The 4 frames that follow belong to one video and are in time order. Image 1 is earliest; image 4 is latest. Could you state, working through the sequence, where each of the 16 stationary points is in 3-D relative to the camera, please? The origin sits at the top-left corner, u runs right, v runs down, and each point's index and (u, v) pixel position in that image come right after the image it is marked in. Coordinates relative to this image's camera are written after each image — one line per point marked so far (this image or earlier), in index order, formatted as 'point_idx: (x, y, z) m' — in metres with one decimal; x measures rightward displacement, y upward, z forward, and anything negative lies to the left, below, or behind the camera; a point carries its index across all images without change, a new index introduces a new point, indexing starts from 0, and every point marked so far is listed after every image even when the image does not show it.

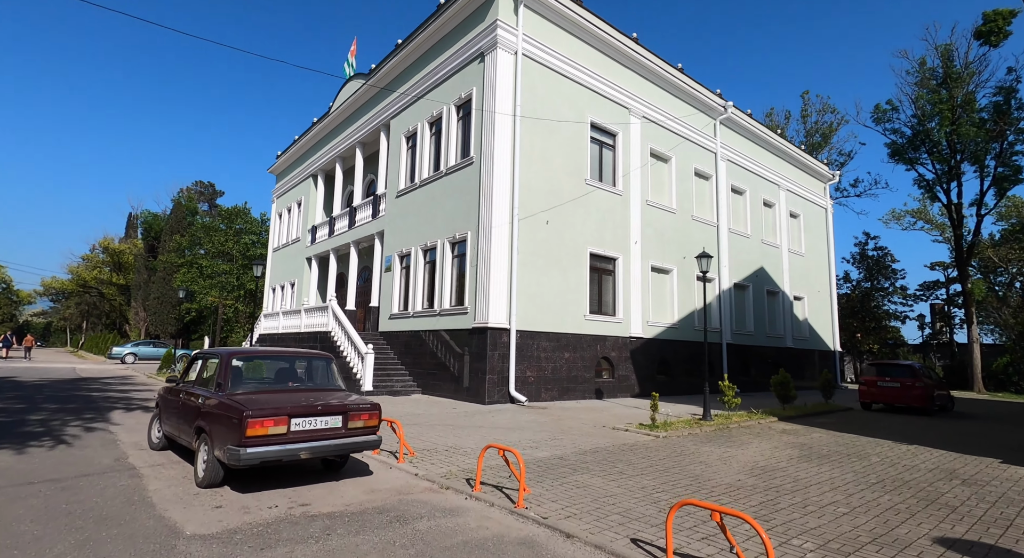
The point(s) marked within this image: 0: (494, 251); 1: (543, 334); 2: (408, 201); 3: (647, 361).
0: (-0.5, +0.8, +13.9) m
1: (+0.9, -1.5, +14.5) m
2: (-3.5, +2.6, +17.6) m
3: (+4.4, -2.7, +17.3) m
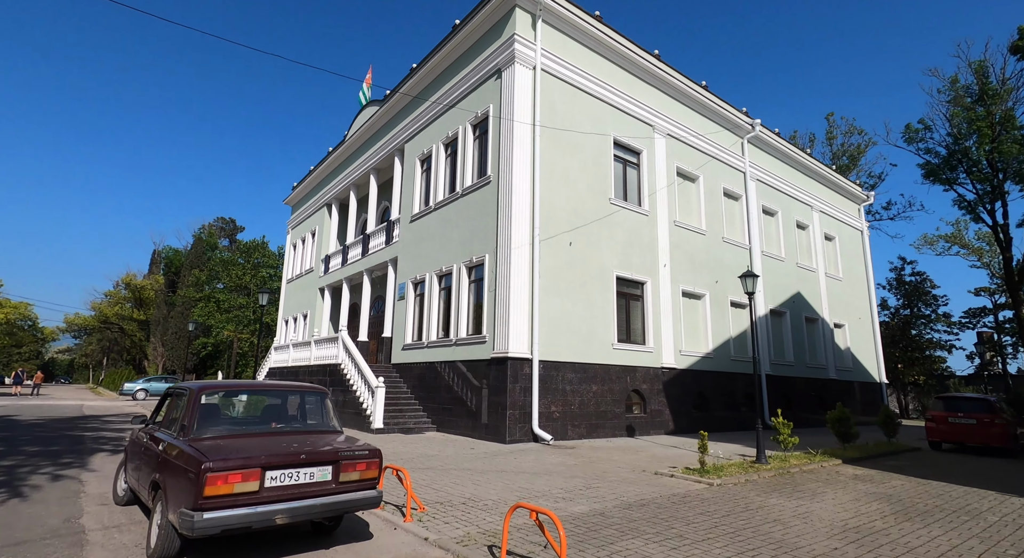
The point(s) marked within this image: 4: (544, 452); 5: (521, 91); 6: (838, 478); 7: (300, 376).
0: (+0.1, +0.1, +12.8) m
1: (+1.4, -2.2, +13.3) m
2: (-2.9, +1.7, +16.7) m
3: (+5.1, -3.5, +15.9) m
4: (+0.7, -3.5, +10.7) m
5: (+0.2, +4.9, +13.7) m
6: (+5.3, -3.3, +8.5) m
7: (-7.6, -3.5, +18.8) m
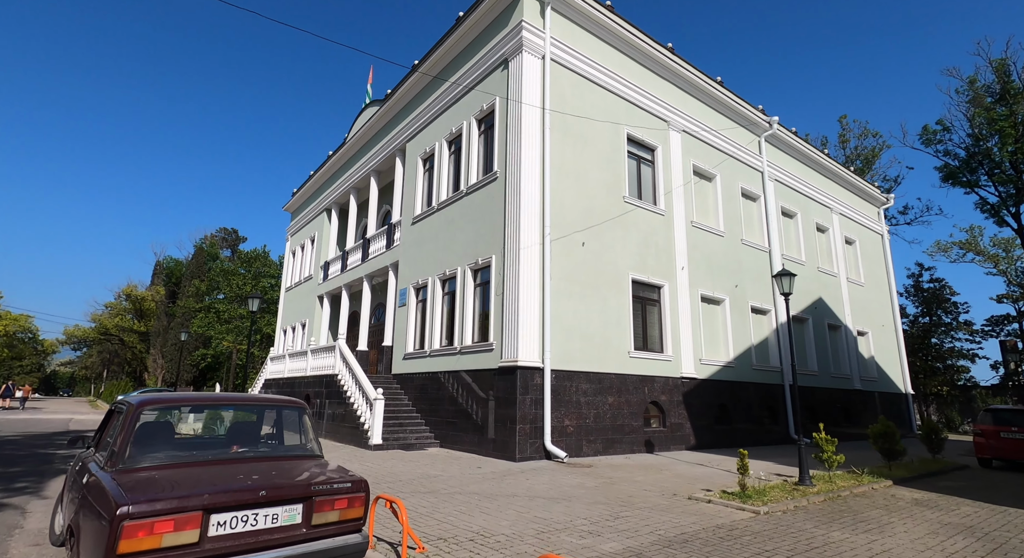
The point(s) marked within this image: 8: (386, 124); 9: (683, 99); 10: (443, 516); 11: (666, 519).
0: (+0.3, +0.1, +11.9) m
1: (+1.6, -2.2, +12.2) m
2: (-2.6, +1.6, +15.8) m
3: (+5.4, -3.6, +14.8) m
4: (+0.9, -3.5, +9.6) m
5: (+0.4, +4.8, +12.8) m
6: (+5.5, -3.2, +7.5) m
7: (-7.3, -3.7, +17.8) m
8: (-4.7, +5.7, +19.4) m
9: (+5.5, +5.8, +16.8) m
10: (-0.8, -2.8, +6.2) m
11: (+1.8, -2.8, +6.2) m
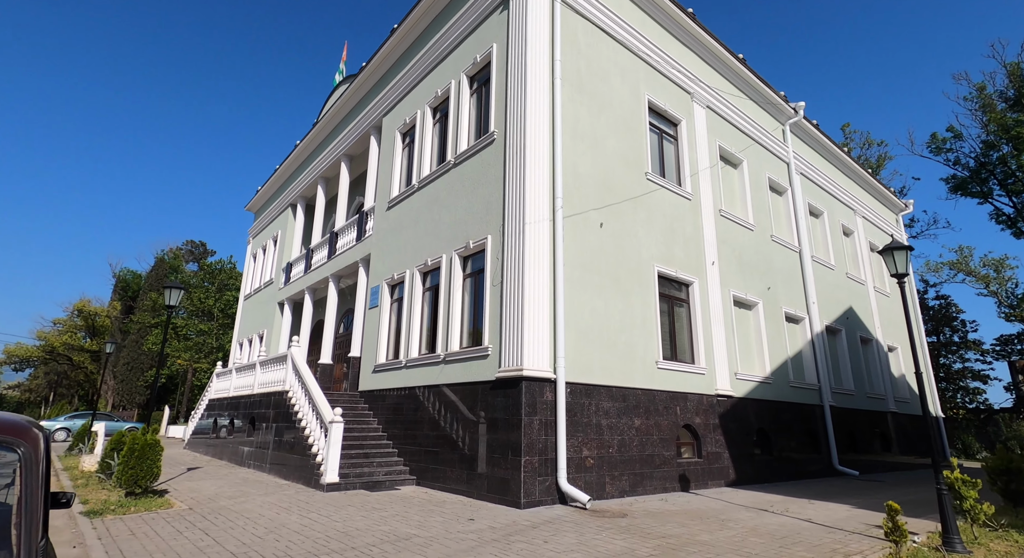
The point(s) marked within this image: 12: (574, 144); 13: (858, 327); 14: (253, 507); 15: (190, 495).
0: (+0.3, +0.4, +9.1) m
1: (+1.7, -2.0, +9.4) m
2: (-2.7, +1.7, +13.0) m
3: (+5.2, -3.5, +12.1) m
4: (+0.9, -3.2, +6.8) m
5: (+0.5, +5.0, +10.3) m
6: (+5.7, -2.8, +4.8) m
7: (-7.5, -3.6, +14.6) m
8: (-4.8, +5.7, +16.7) m
9: (+5.4, +5.8, +14.5) m
10: (-0.6, -2.3, +3.3) m
11: (+2.1, -2.3, +3.4) m
12: (+1.2, +2.7, +10.4) m
13: (+12.1, -1.7, +18.4) m
14: (-3.8, -3.3, +7.7) m
15: (-5.3, -3.5, +8.6) m
